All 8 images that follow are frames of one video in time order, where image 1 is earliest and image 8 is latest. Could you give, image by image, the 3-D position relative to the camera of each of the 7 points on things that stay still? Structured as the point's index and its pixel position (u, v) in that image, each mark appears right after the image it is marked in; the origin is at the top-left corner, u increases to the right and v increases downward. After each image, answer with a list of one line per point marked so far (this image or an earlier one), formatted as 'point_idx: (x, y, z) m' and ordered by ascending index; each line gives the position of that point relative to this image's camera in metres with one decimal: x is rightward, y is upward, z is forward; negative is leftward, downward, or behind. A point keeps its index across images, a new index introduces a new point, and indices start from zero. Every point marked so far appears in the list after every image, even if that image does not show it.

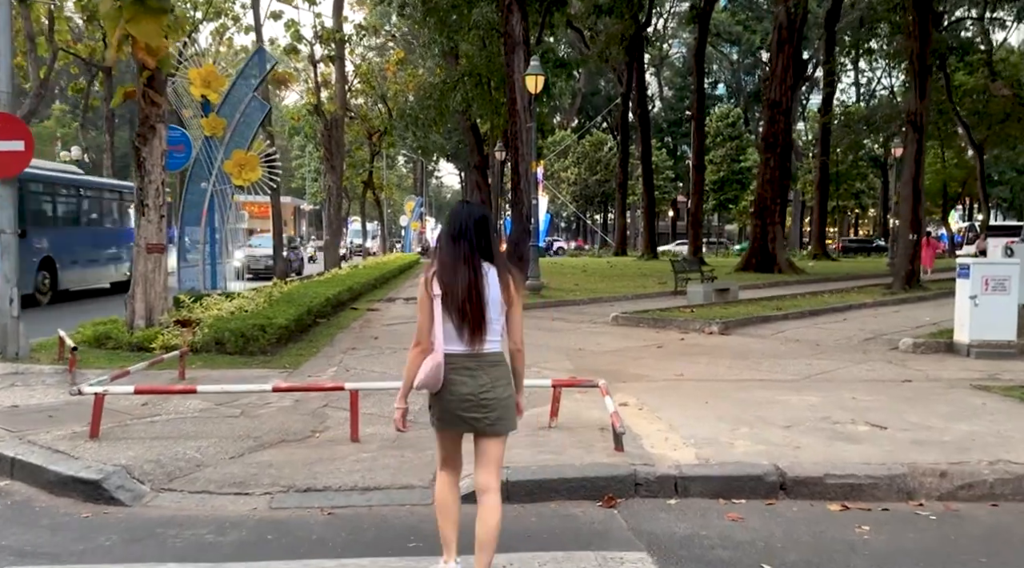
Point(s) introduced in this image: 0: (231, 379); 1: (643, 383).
0: (-3.2, -1.1, +9.1) m
1: (+1.5, -1.1, +9.0) m
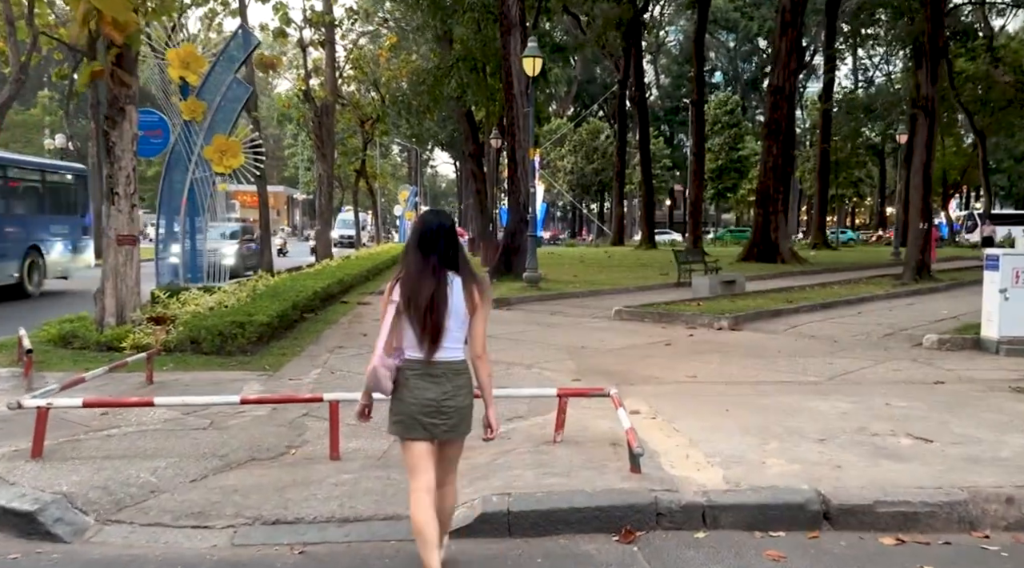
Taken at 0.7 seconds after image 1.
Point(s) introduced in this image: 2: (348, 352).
0: (-3.2, -1.0, +8.4) m
1: (+1.5, -1.1, +8.2) m
2: (-2.1, -0.8, +10.5) m
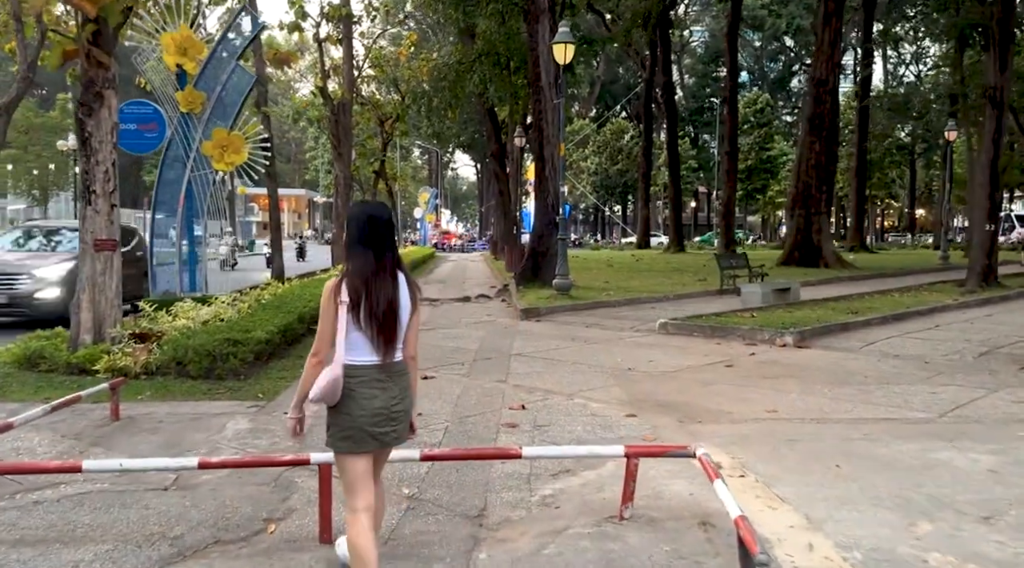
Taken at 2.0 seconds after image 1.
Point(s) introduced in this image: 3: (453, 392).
0: (-2.9, -1.2, +7.0) m
1: (+1.8, -1.2, +6.7) m
2: (-1.7, -1.0, +9.0) m
3: (-0.6, -1.1, +8.1) m
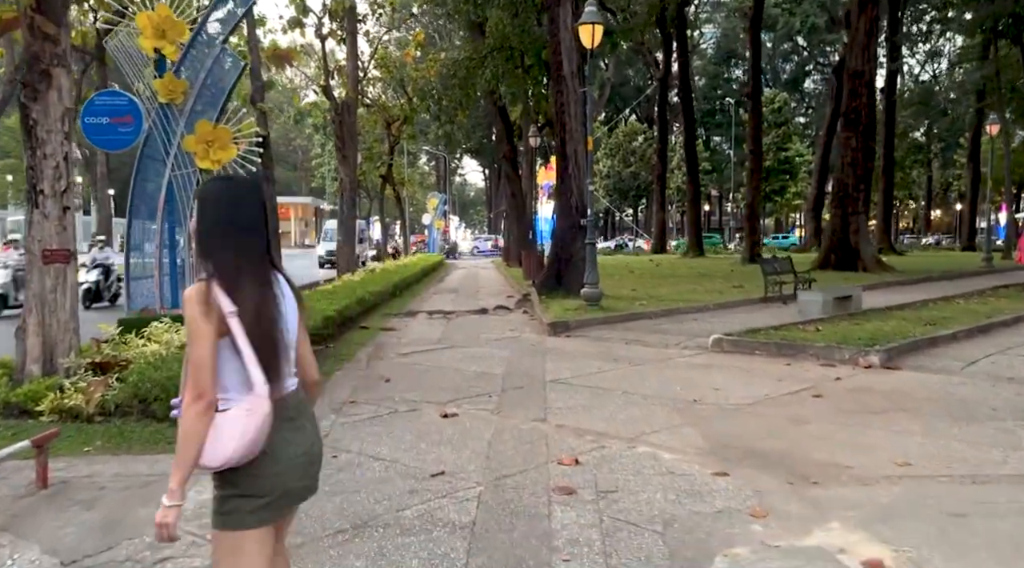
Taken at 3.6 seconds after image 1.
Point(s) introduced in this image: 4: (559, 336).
0: (-2.5, -1.3, +5.3) m
1: (+2.1, -1.3, +5.0) m
2: (-1.4, -1.1, +7.4) m
3: (-0.2, -1.2, +6.4) m
4: (+0.7, -0.8, +12.2) m
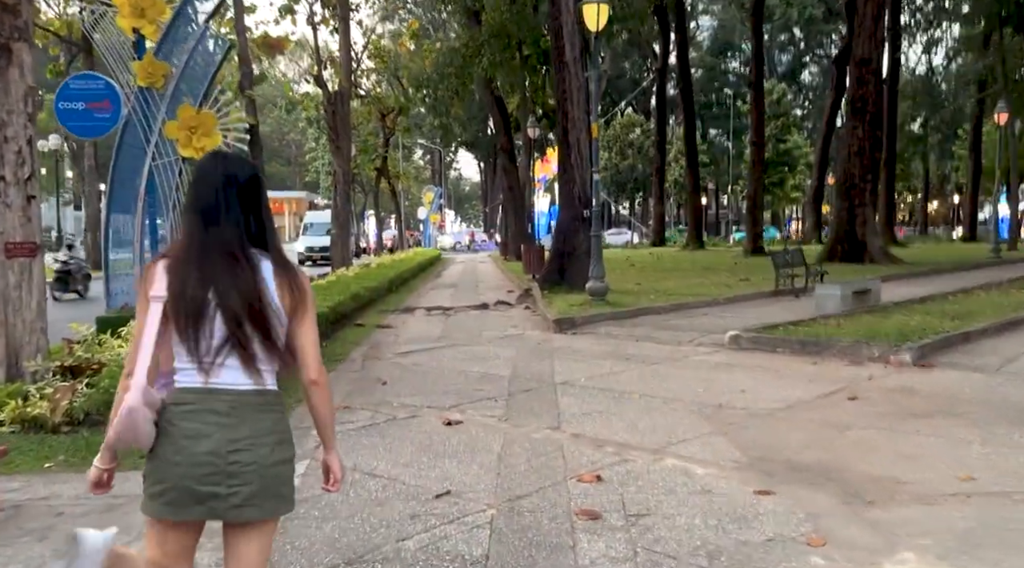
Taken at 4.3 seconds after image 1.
0: (-2.4, -1.3, +4.7) m
1: (+2.2, -1.2, +4.4) m
2: (-1.3, -1.1, +6.7) m
3: (-0.1, -1.1, +5.8) m
4: (+0.8, -0.7, +11.6) m
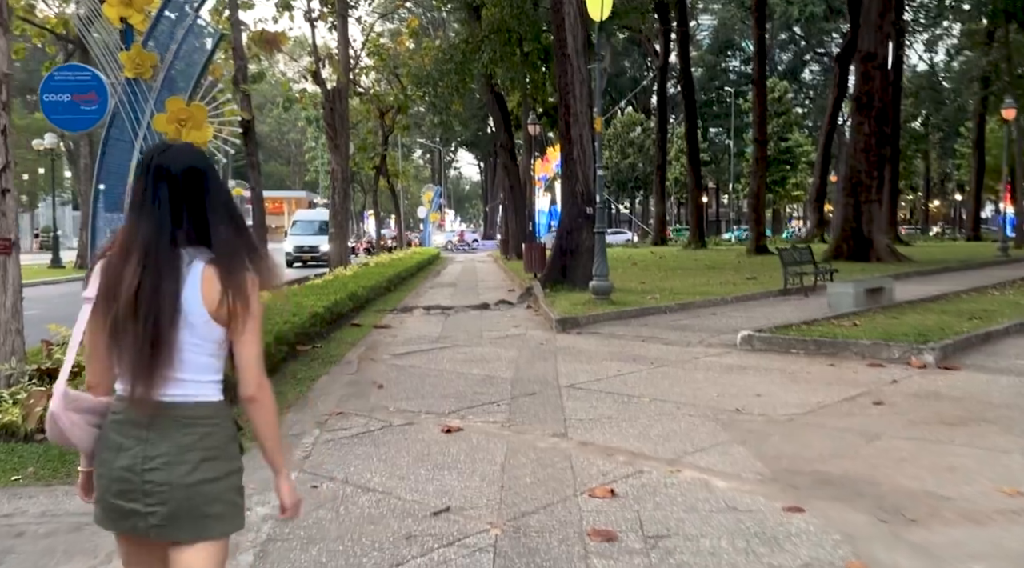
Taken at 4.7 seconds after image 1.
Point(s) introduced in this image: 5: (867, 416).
0: (-2.4, -1.3, +4.3) m
1: (+2.3, -1.2, +4.0) m
2: (-1.3, -1.1, +6.3) m
3: (-0.1, -1.1, +5.4) m
4: (+0.8, -0.7, +11.2) m
5: (+2.7, -1.0, +6.3) m
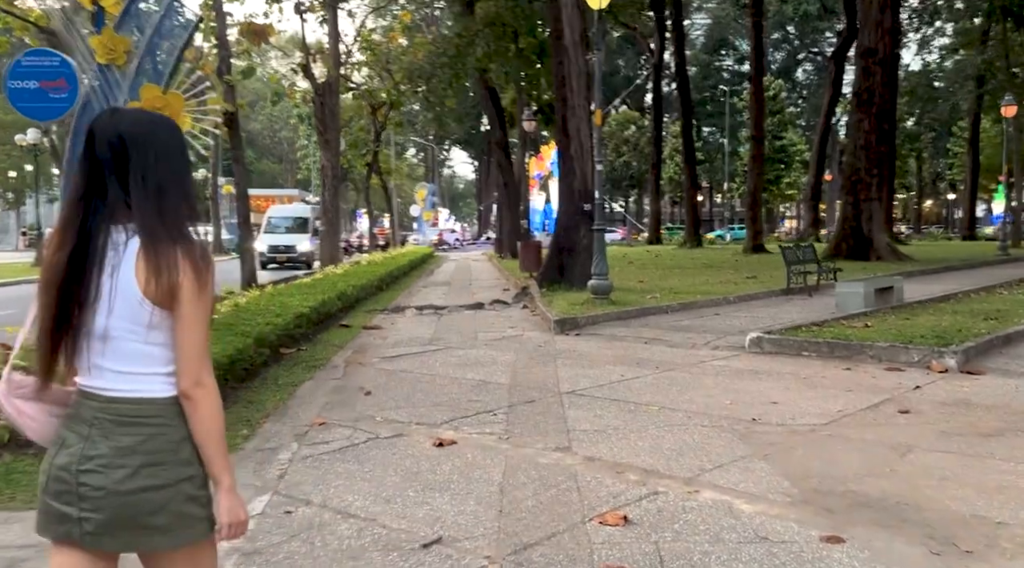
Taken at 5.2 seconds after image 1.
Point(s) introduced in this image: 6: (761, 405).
0: (-2.4, -1.3, +3.7) m
1: (+2.3, -1.2, +3.5) m
2: (-1.3, -1.1, +5.8) m
3: (-0.1, -1.1, +4.9) m
4: (+0.7, -0.7, +10.6) m
5: (+2.7, -1.0, +5.8) m
6: (+2.0, -1.0, +6.5) m
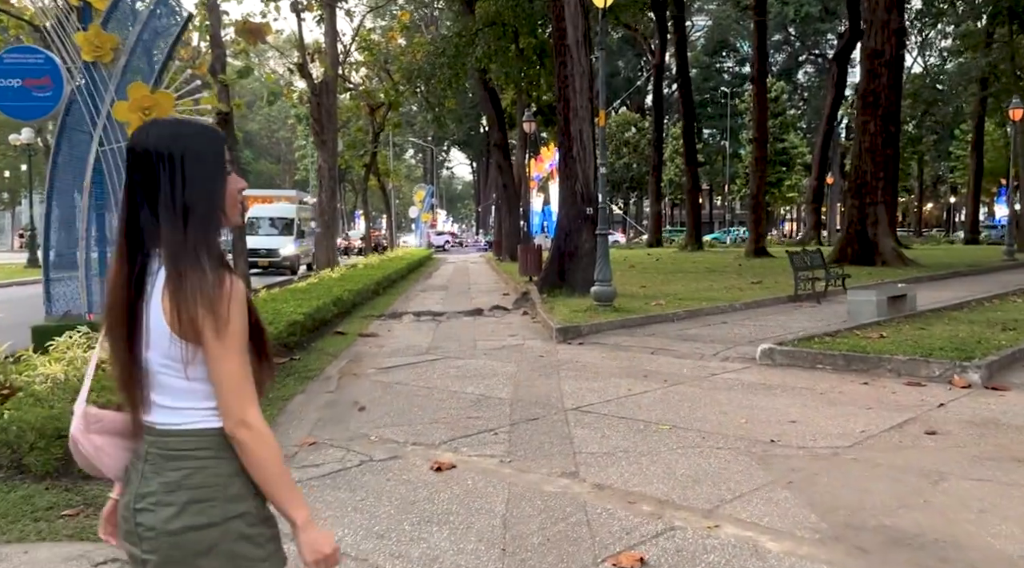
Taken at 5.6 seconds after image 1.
0: (-2.4, -1.3, +3.3) m
1: (+2.3, -1.3, +3.1) m
2: (-1.3, -1.1, +5.4) m
3: (-0.1, -1.2, +4.5) m
4: (+0.7, -0.8, +10.3) m
5: (+2.8, -1.1, +5.4) m
6: (+2.0, -1.0, +6.1) m
